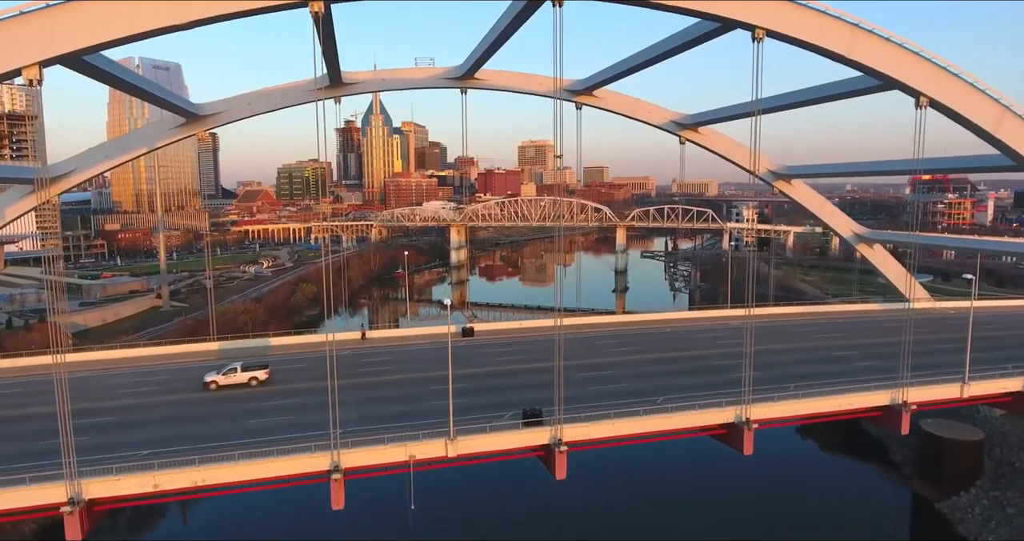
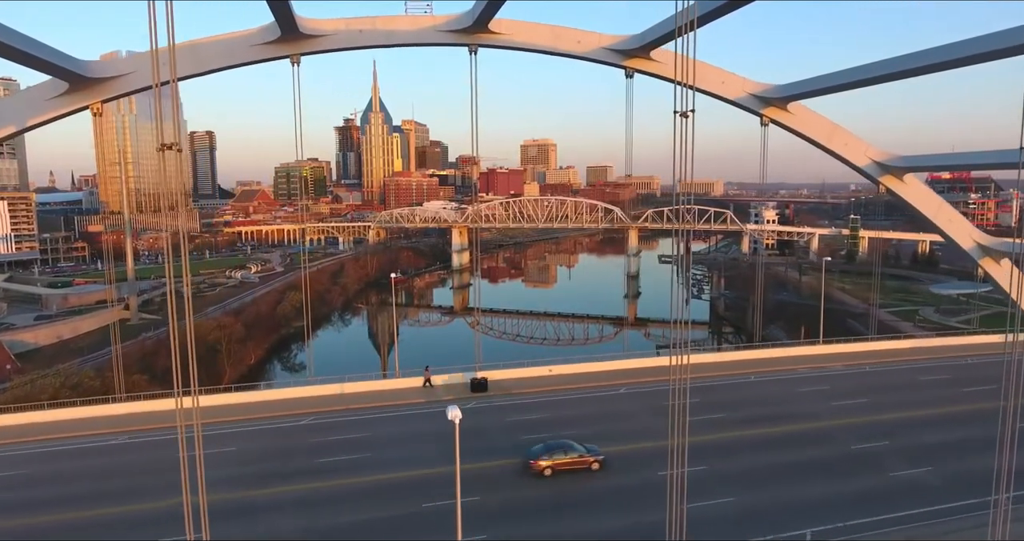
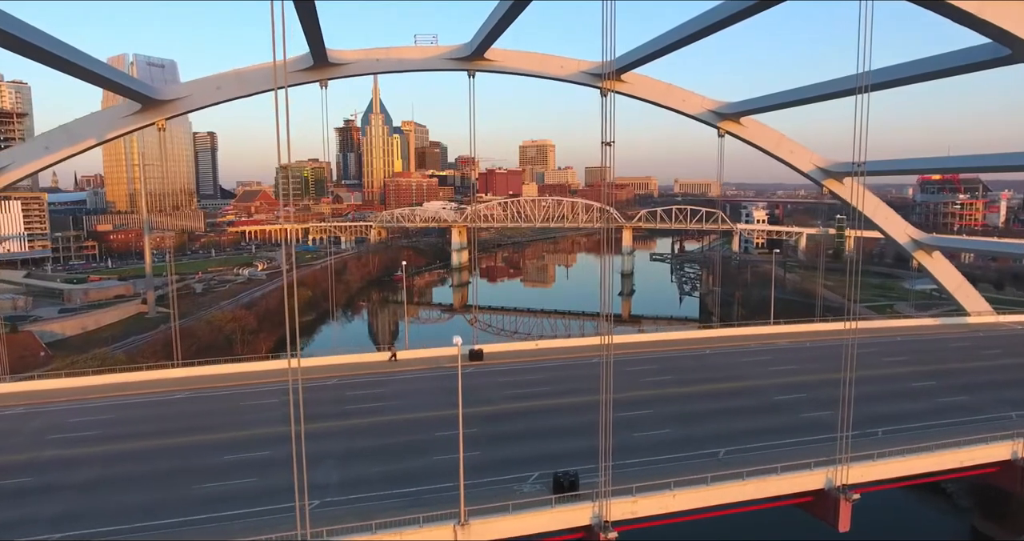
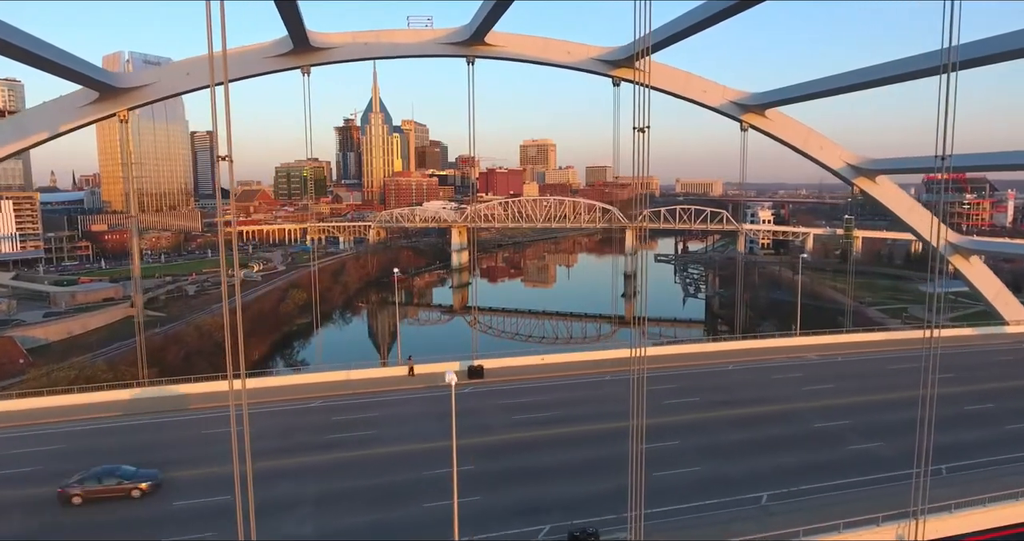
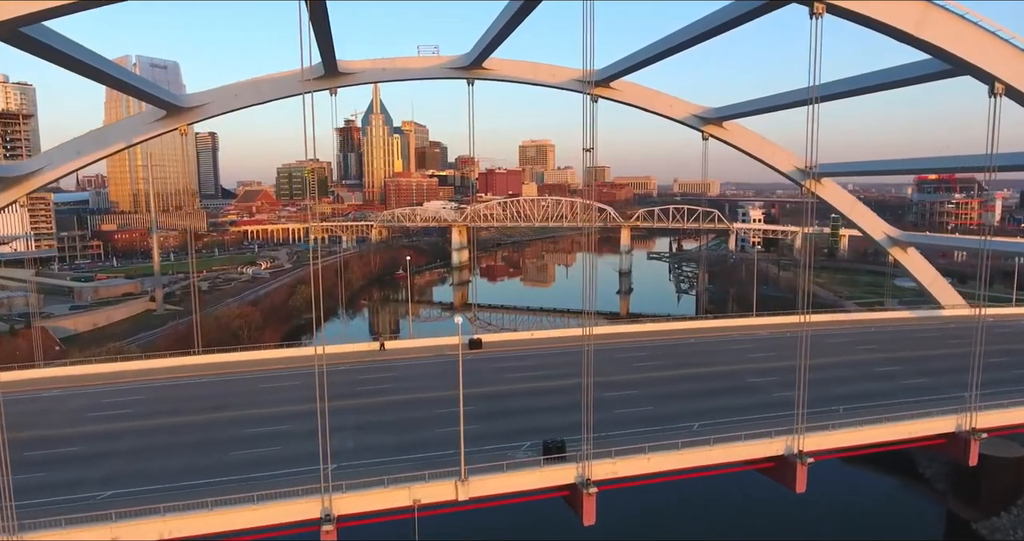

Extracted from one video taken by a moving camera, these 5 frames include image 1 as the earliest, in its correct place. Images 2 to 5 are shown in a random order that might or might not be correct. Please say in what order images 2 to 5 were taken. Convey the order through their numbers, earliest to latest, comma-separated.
5, 3, 4, 2
